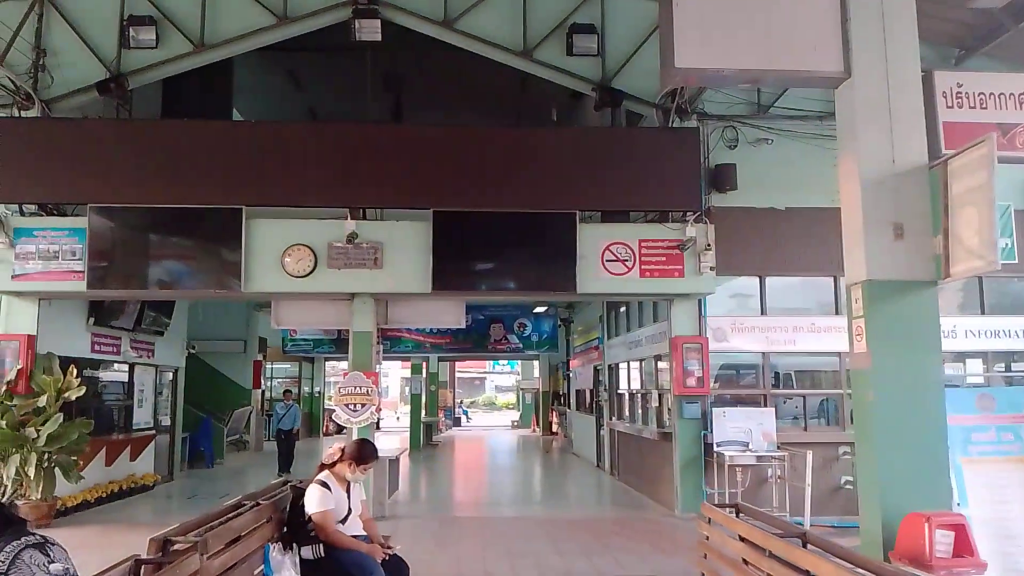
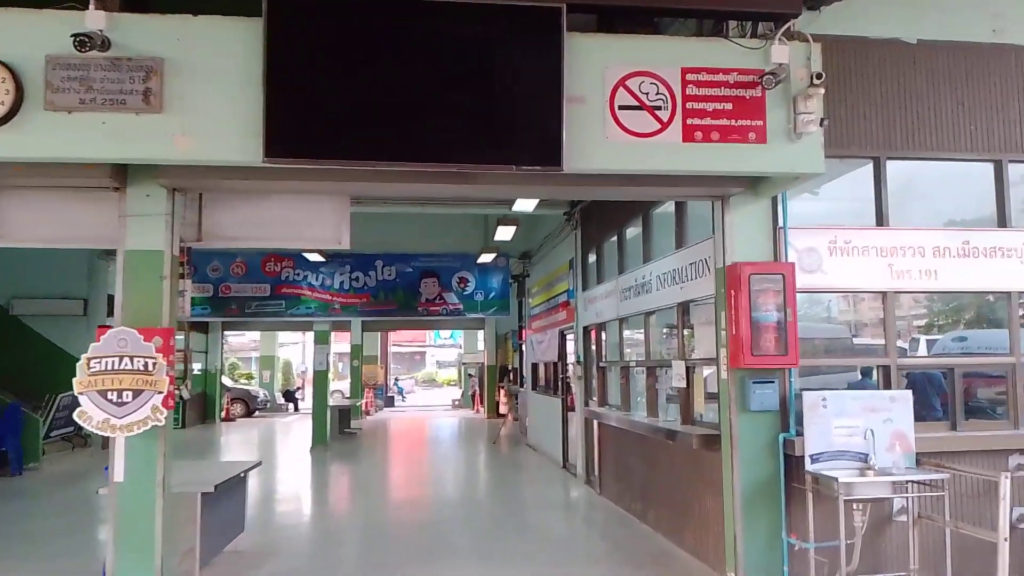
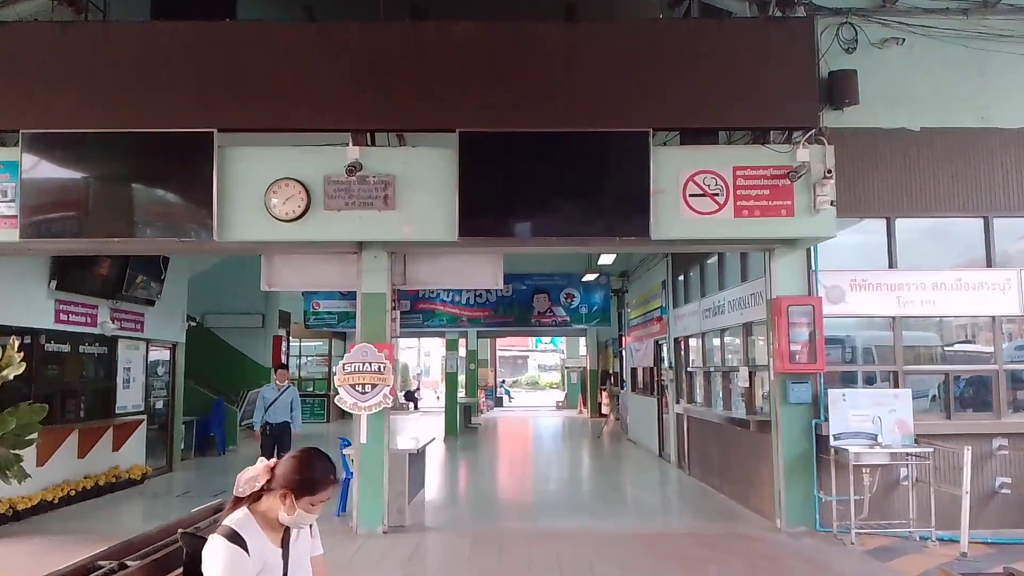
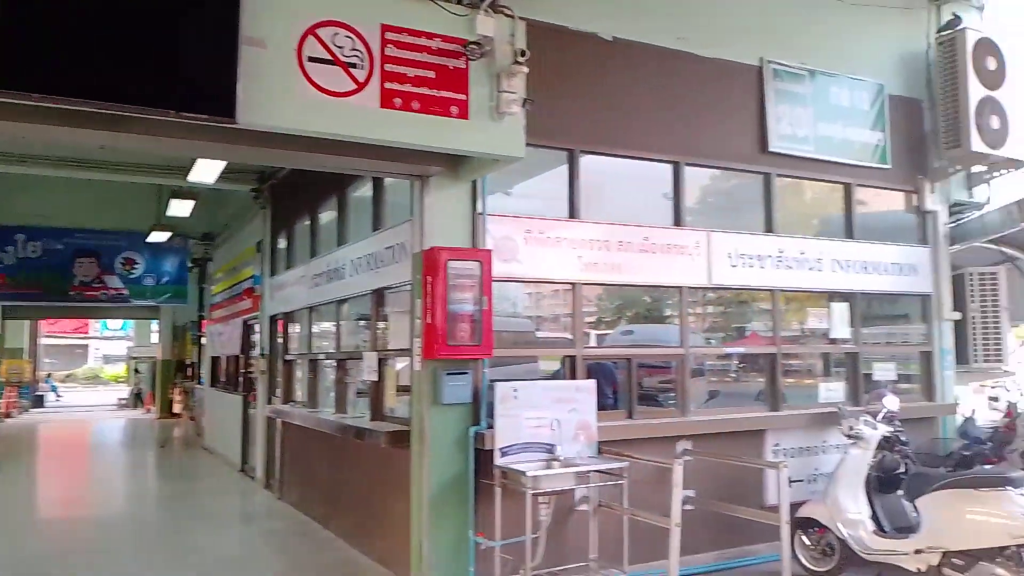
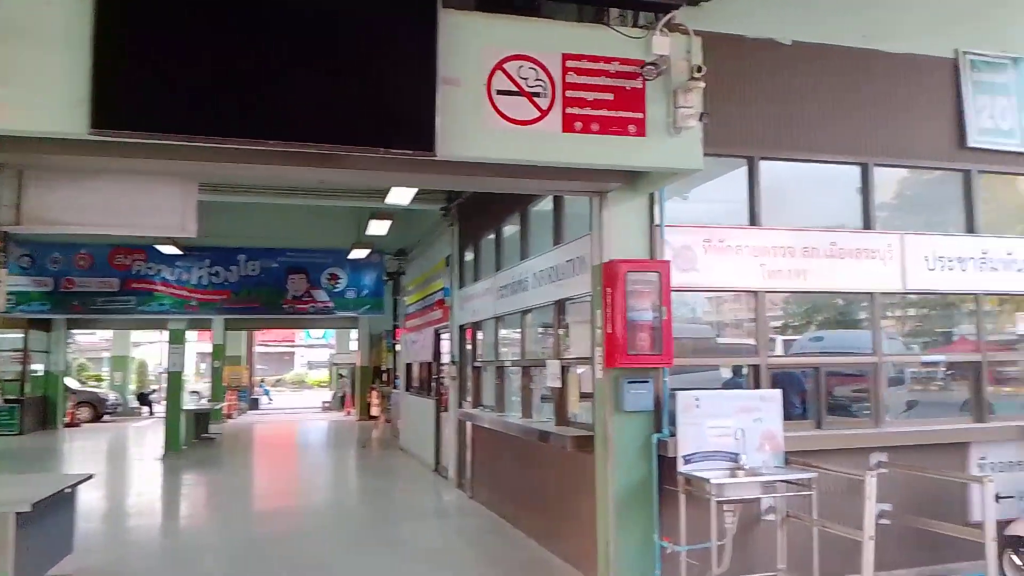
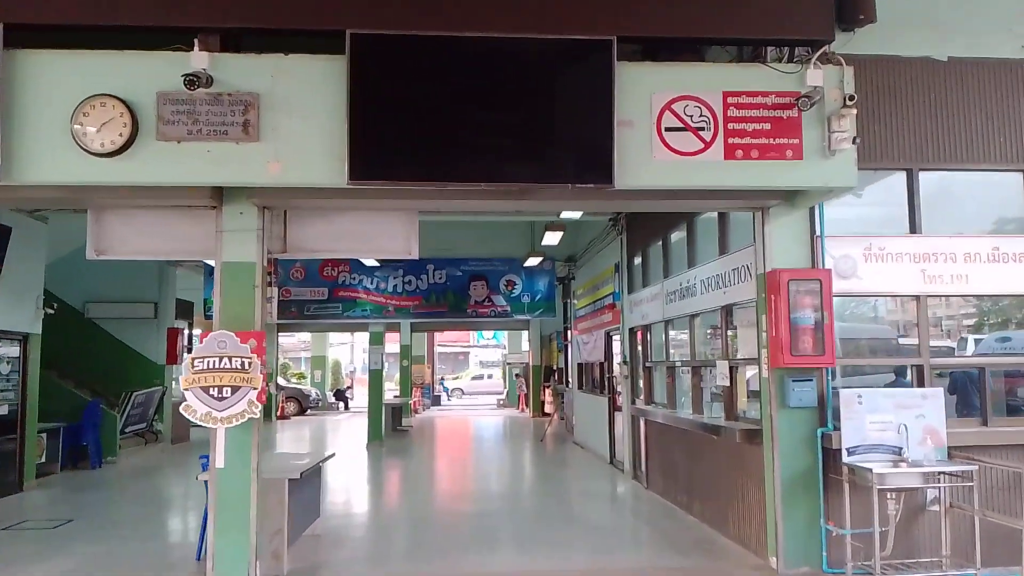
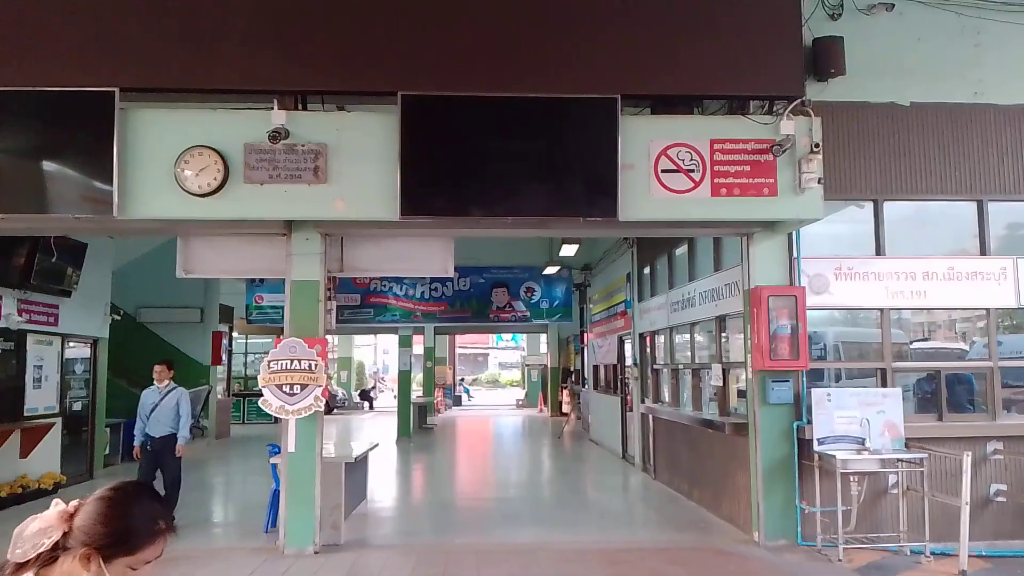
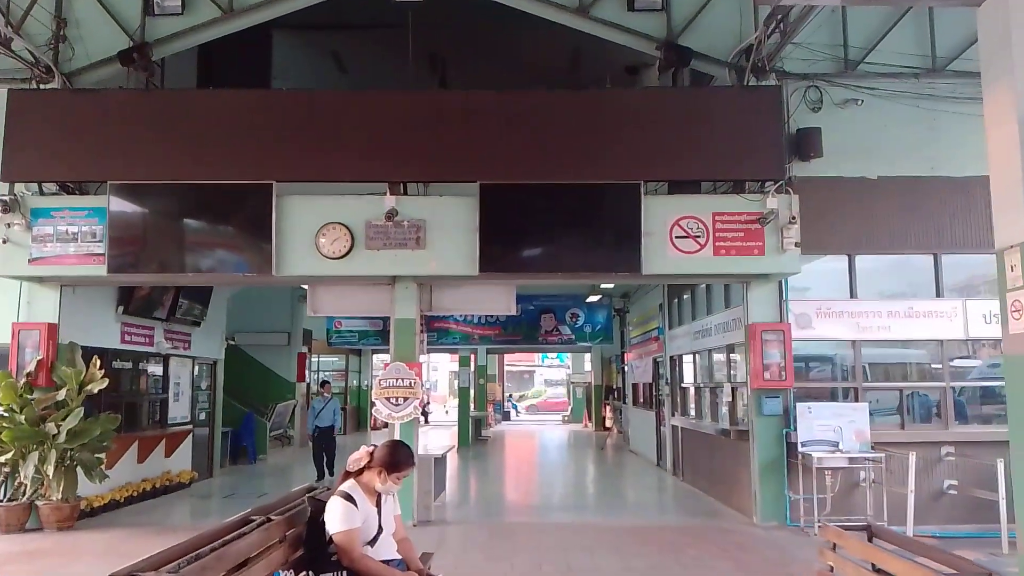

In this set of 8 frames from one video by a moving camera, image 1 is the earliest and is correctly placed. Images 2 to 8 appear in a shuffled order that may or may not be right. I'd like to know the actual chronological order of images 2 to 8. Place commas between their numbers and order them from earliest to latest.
8, 3, 7, 6, 2, 5, 4
